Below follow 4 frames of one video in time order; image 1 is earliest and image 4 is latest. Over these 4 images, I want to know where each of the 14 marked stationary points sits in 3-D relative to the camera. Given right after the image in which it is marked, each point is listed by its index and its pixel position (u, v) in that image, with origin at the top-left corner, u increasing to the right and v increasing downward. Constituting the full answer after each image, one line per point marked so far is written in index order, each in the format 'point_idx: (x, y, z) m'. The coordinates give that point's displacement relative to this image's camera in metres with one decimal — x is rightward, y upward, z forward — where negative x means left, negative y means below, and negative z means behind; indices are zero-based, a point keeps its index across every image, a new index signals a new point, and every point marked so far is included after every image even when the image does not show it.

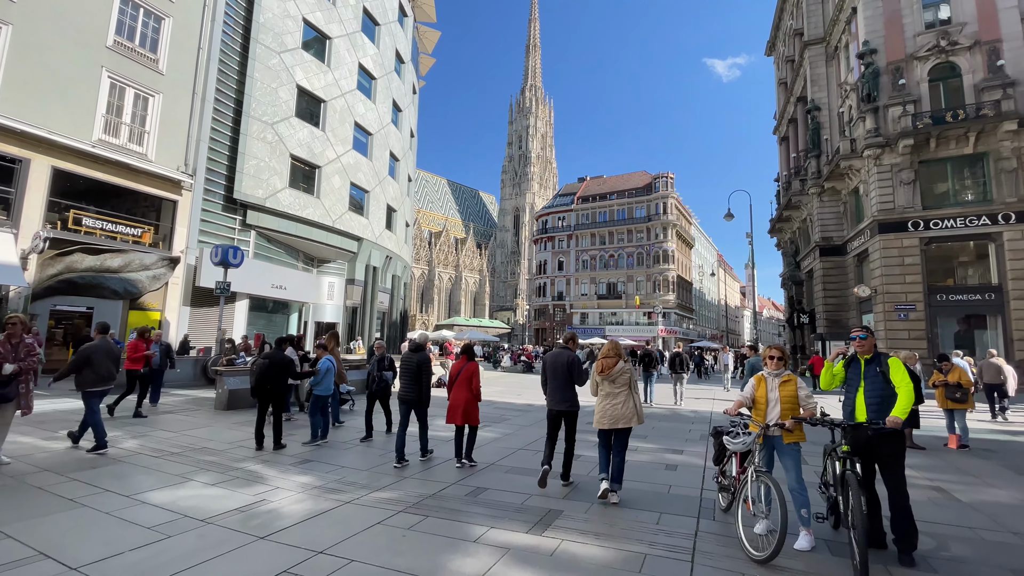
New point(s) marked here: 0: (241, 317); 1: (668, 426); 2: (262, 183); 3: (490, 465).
0: (-11.0, -1.2, +19.4) m
1: (+2.8, -2.5, +8.7) m
2: (-10.3, +4.3, +19.7) m
3: (-0.3, -2.2, +5.9) m
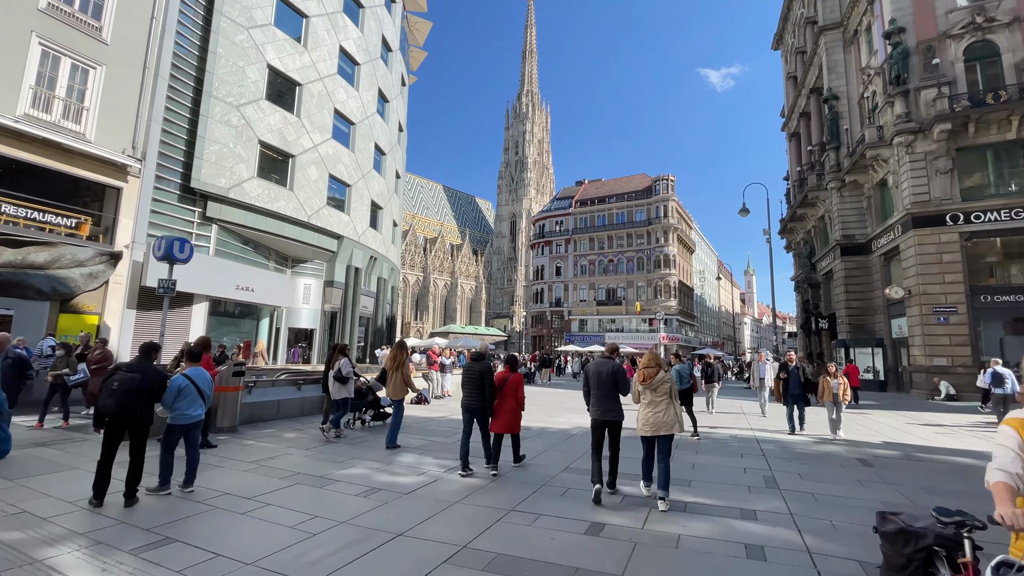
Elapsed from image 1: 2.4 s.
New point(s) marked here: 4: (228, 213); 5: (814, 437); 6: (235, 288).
0: (-11.2, -1.2, +17.1) m
1: (+2.7, -2.4, +6.5) m
2: (-10.5, +4.3, +17.5) m
3: (-0.4, -2.0, +3.7) m
4: (-10.6, +2.8, +17.8) m
5: (+5.5, -2.8, +8.7) m
6: (-10.6, 0.0, +18.2) m
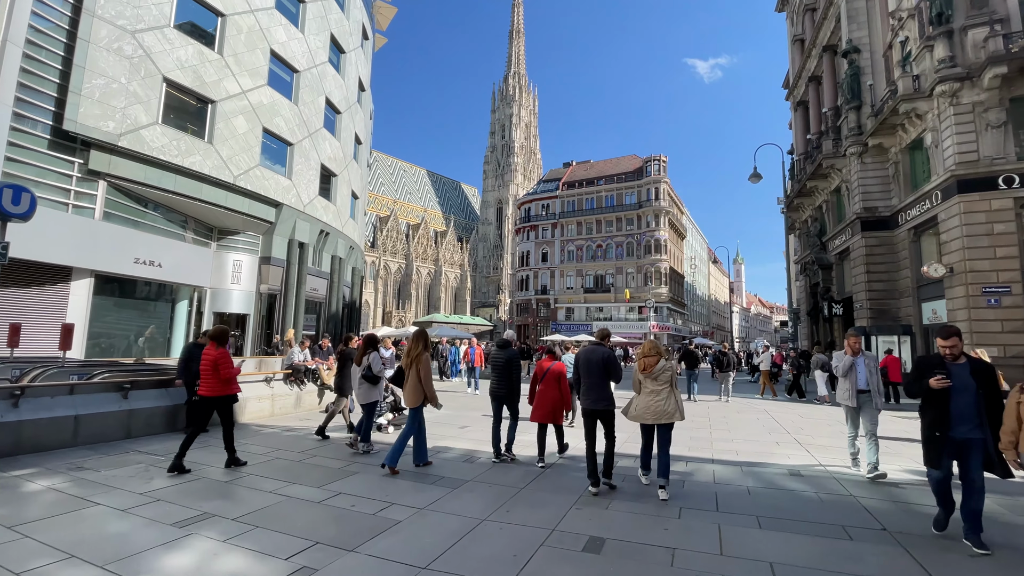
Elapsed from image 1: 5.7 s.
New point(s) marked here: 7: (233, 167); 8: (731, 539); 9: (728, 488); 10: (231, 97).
0: (-12.2, -0.4, +13.6) m
1: (+2.0, -1.8, +3.3) m
2: (-11.5, +5.0, +13.9) m
3: (-1.0, -1.5, +0.4) m
4: (-11.6, +3.6, +14.2) m
5: (+4.7, -2.2, +5.6) m
6: (-11.6, +0.8, +14.7) m
7: (-9.8, +4.3, +16.9) m
8: (+1.6, -1.9, +3.6) m
9: (+2.2, -2.0, +4.8) m
10: (-9.9, +6.8, +16.9) m
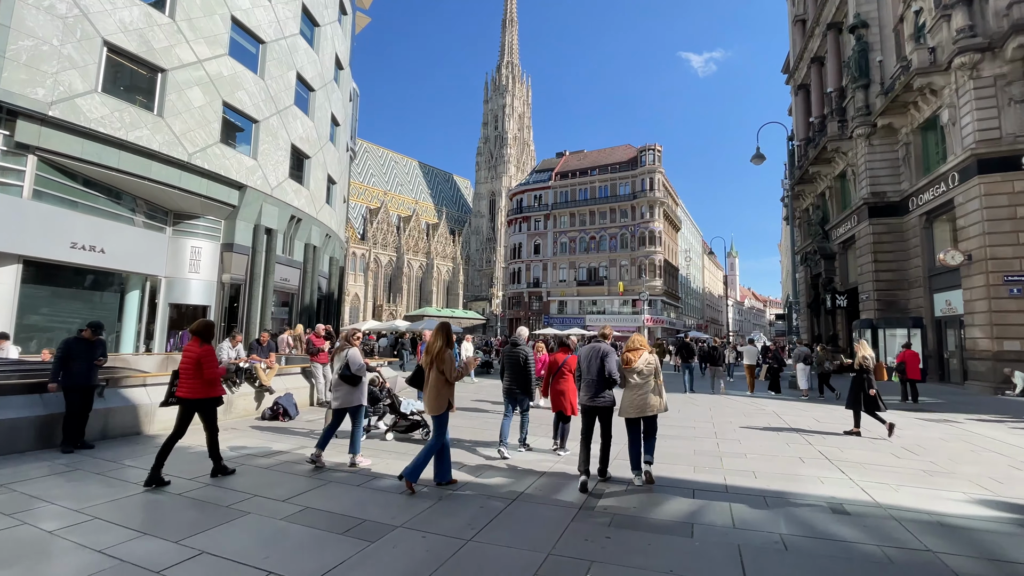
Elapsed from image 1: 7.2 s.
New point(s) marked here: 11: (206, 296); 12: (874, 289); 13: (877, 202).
0: (-12.7, -0.1, +12.1) m
1: (+1.6, -1.6, +2.0) m
2: (-12.0, +5.4, +12.3) m
3: (-1.4, -1.4, -1.0) m
4: (-12.1, +3.9, +12.6) m
5: (+4.3, -2.0, +4.3) m
6: (-12.1, +1.1, +13.1) m
7: (-10.4, +4.6, +15.4) m
8: (+1.2, -1.7, +2.2) m
9: (+1.8, -1.8, +3.5) m
10: (-10.5, +7.1, +15.4) m
11: (-10.9, -0.3, +17.1) m
12: (+14.5, 0.0, +19.2) m
13: (+14.8, +3.5, +19.5) m
